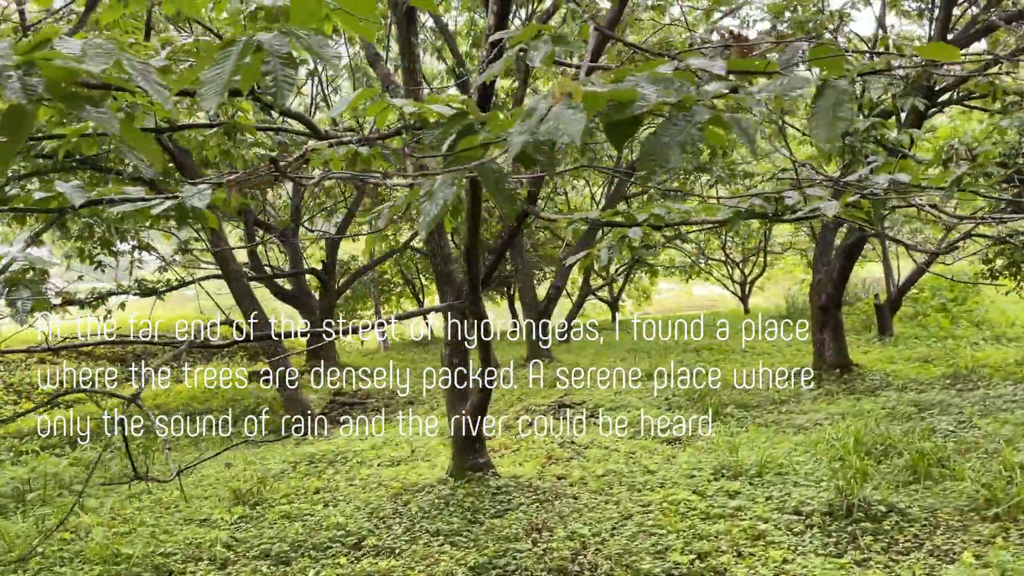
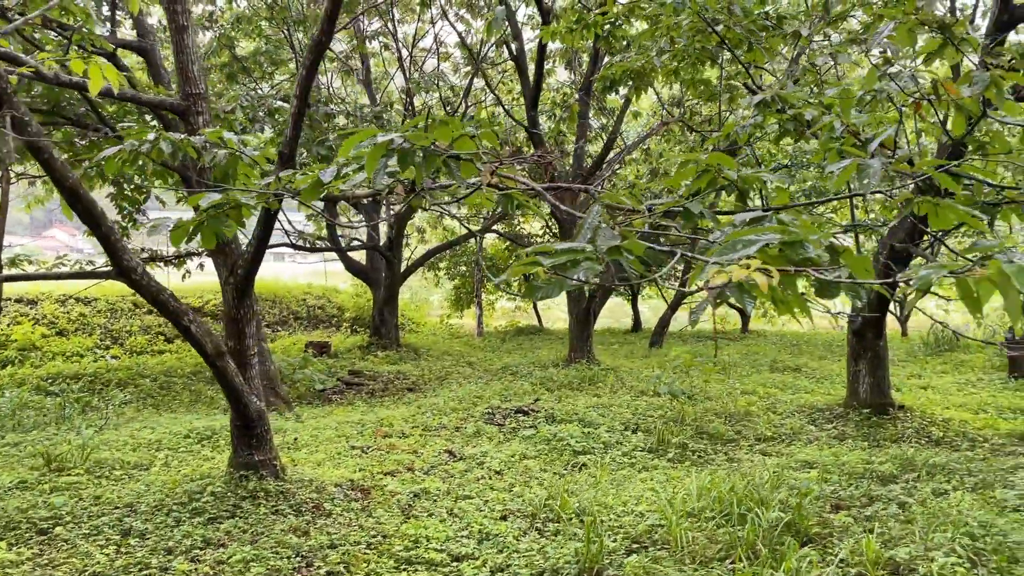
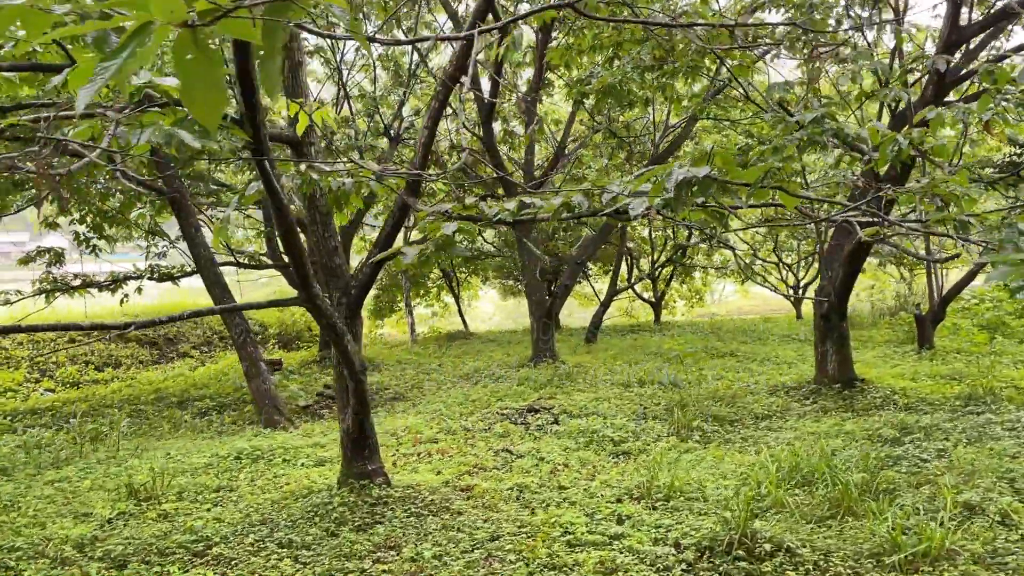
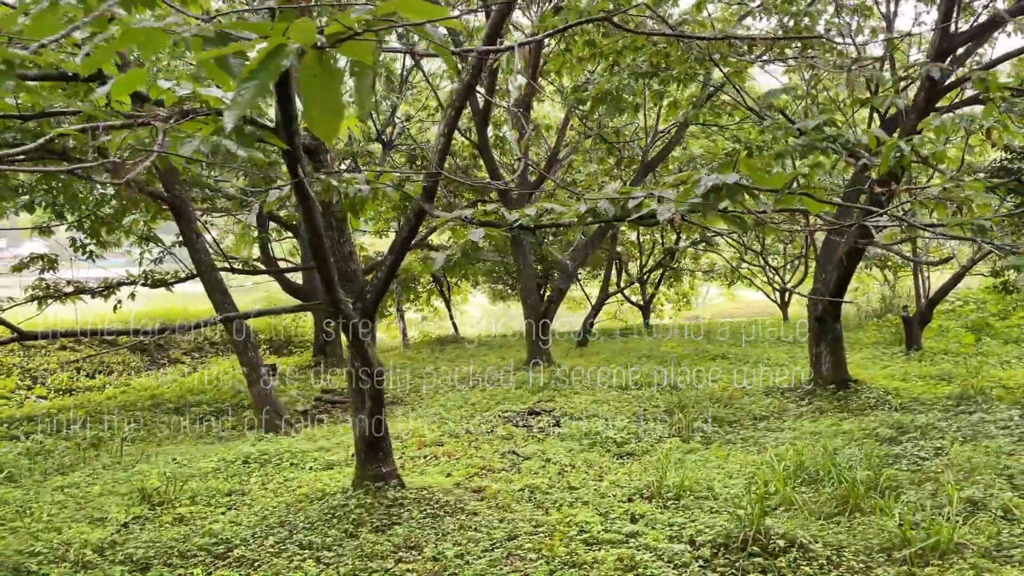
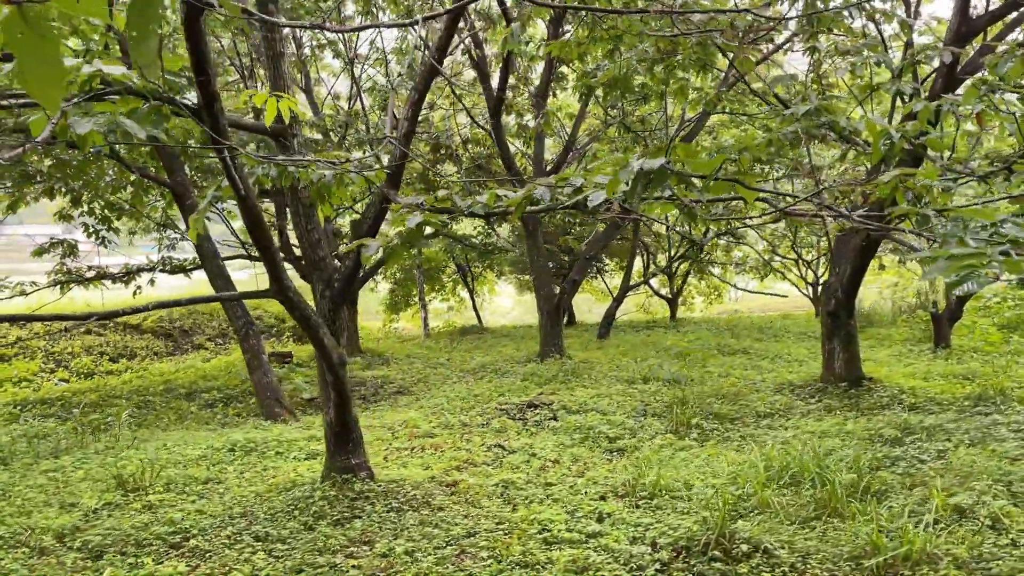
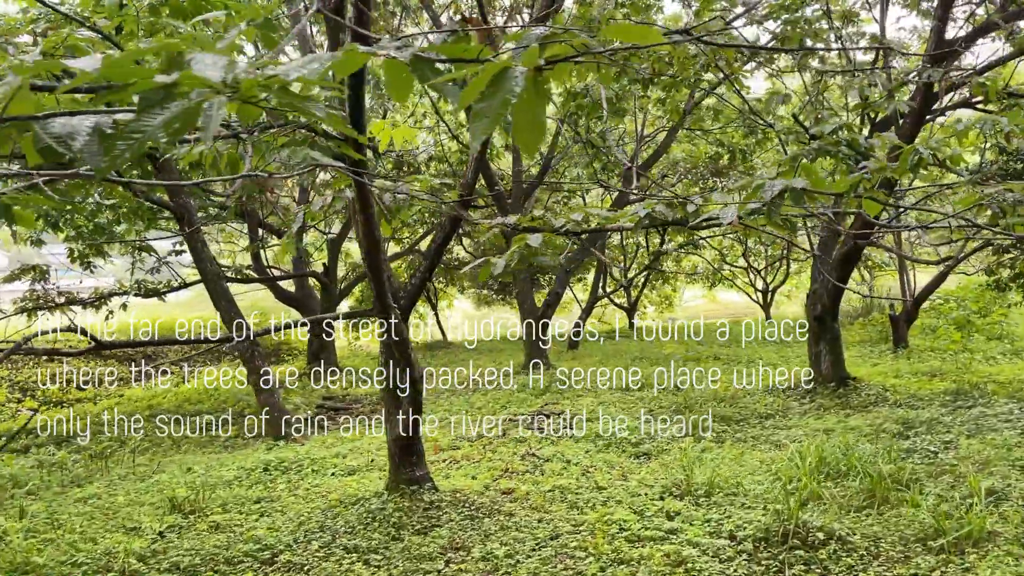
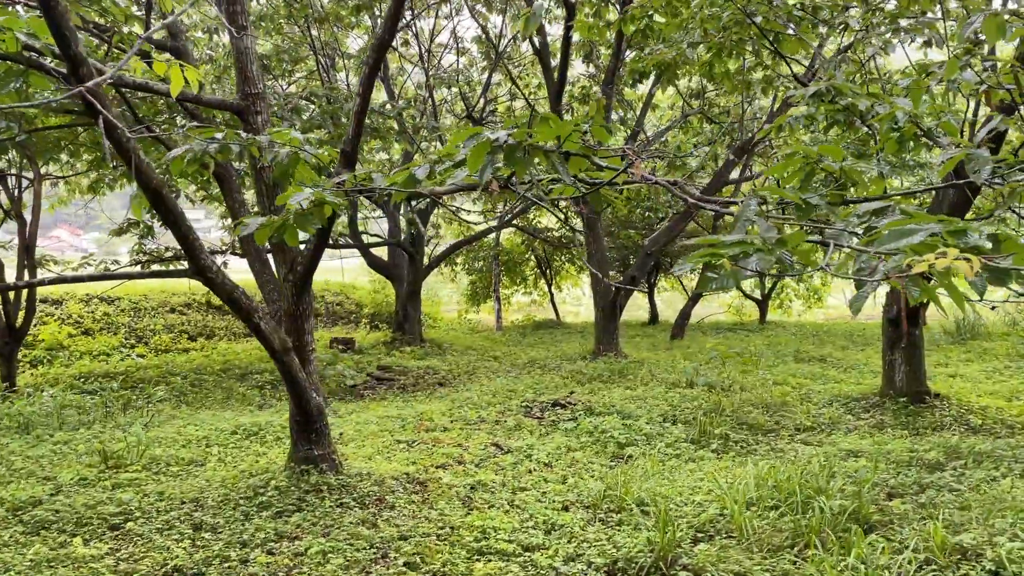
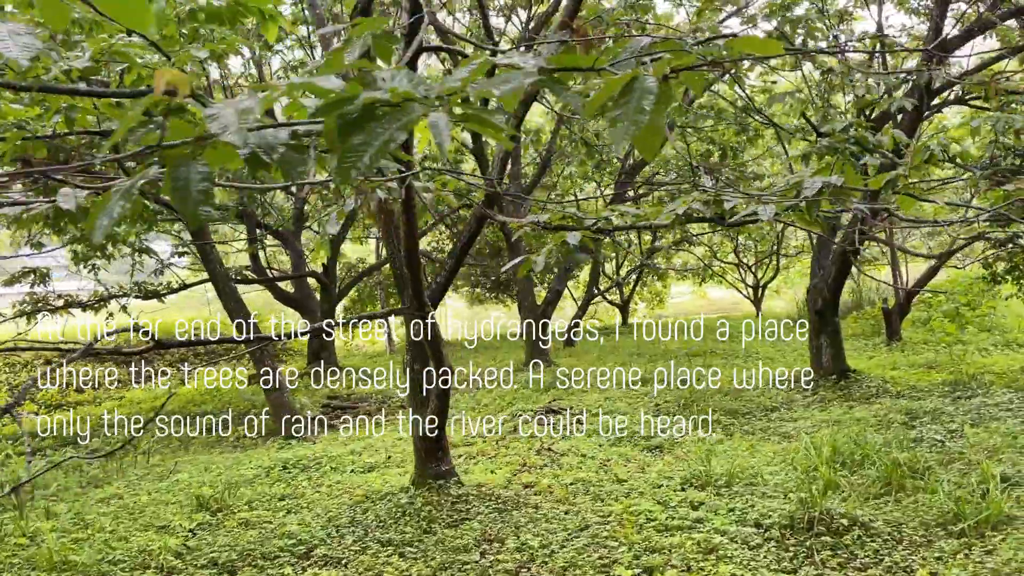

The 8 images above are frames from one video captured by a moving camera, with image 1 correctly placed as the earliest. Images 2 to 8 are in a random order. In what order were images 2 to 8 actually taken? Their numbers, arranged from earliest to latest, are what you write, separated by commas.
8, 6, 4, 3, 5, 7, 2
